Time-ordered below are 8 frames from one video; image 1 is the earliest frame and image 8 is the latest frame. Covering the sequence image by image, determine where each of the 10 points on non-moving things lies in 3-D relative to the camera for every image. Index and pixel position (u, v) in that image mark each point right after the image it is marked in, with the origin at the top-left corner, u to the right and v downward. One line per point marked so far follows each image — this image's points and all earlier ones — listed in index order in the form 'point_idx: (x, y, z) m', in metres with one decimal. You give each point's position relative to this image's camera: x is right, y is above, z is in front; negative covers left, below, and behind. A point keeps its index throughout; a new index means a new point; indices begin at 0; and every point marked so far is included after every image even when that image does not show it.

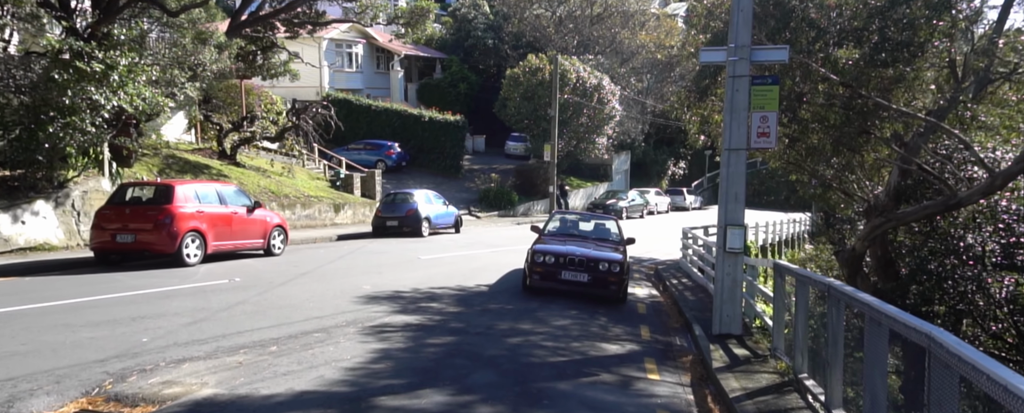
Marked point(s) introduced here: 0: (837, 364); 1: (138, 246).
0: (+2.4, -1.2, +5.9) m
1: (-6.3, -0.7, +13.5) m
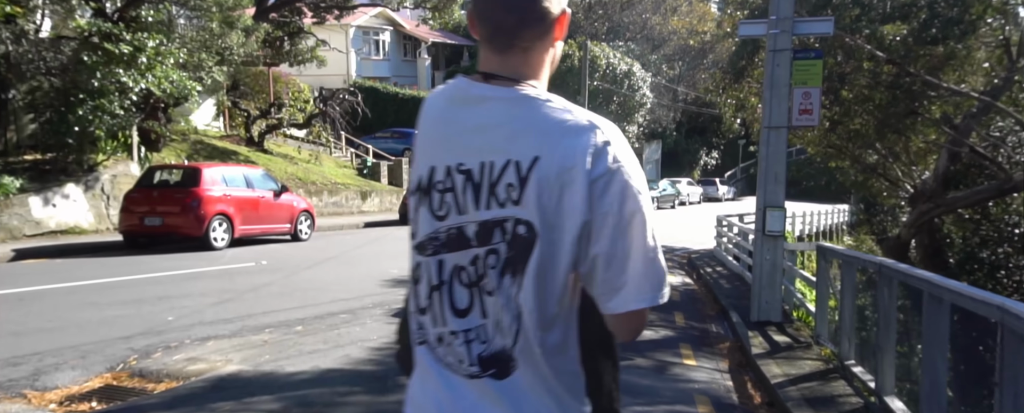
0: (+2.6, -1.0, +5.5) m
1: (-5.9, -0.4, +13.4) m
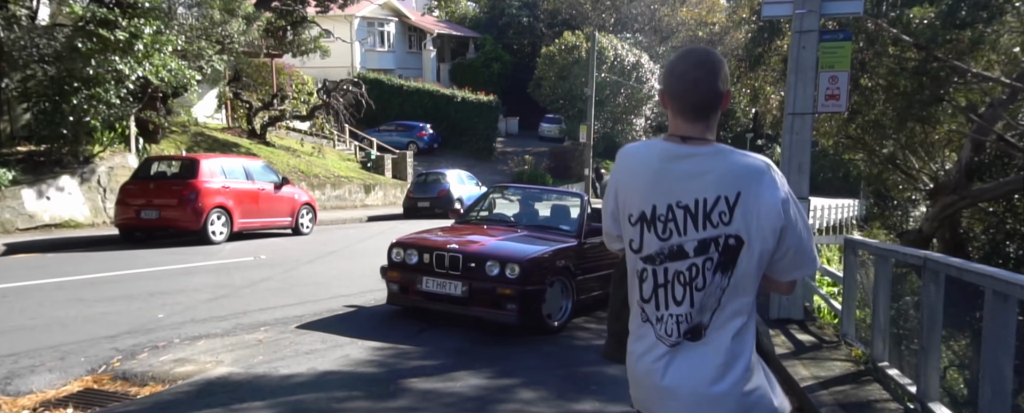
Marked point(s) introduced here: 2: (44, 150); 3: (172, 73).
0: (+2.7, -0.9, +5.1) m
1: (-5.7, -0.3, +13.1) m
2: (-8.9, +1.1, +15.2) m
3: (-6.6, +2.6, +15.5) m
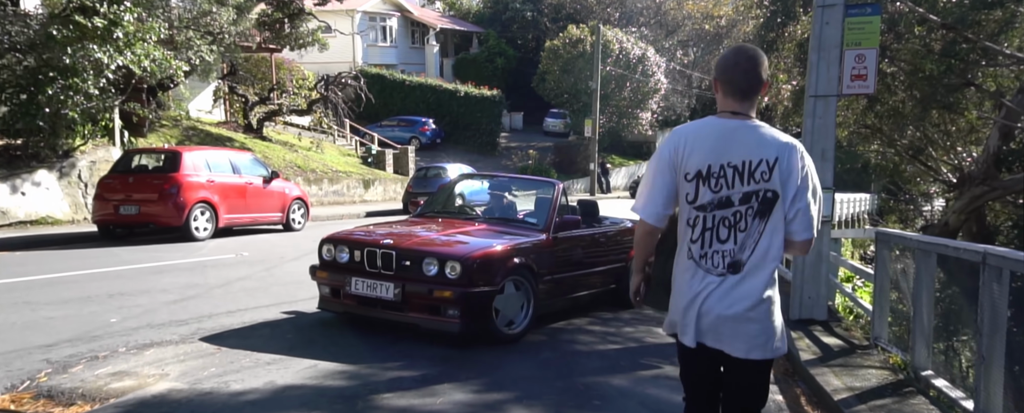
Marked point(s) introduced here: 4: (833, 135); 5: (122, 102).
0: (+2.7, -0.9, +4.3) m
1: (-5.7, -0.2, +12.3) m
2: (-8.9, +1.2, +14.5) m
3: (-6.6, +2.6, +14.8) m
4: (+3.2, +0.7, +7.8) m
5: (-7.6, +2.0, +15.6) m
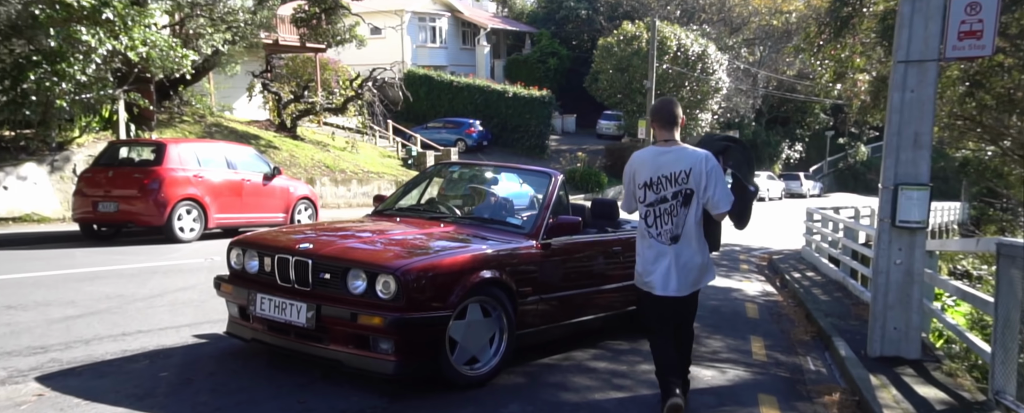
0: (+2.3, -0.8, +2.4) m
1: (-5.4, -0.1, +11.1) m
2: (-8.5, +1.2, +13.5) m
3: (-6.1, +2.7, +13.6) m
4: (+3.1, +0.7, +5.8) m
5: (-7.0, +2.1, +14.4) m
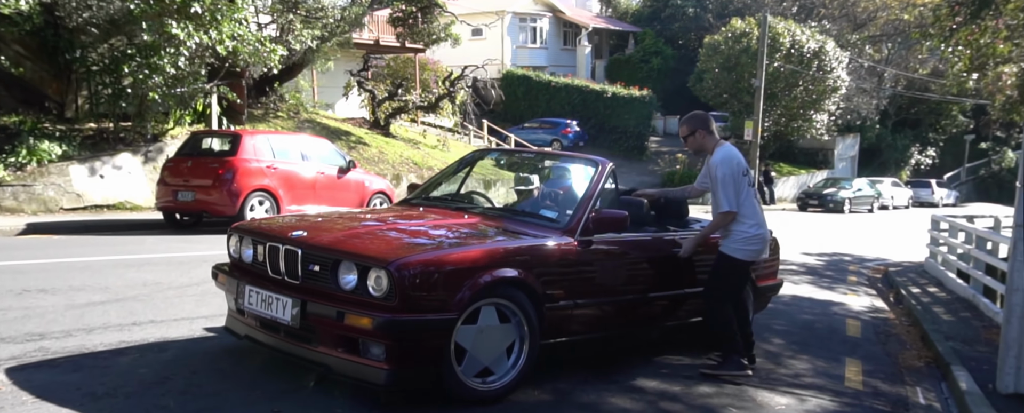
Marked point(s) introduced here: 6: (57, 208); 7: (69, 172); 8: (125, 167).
0: (+2.1, -0.8, +1.5) m
1: (-4.4, 0.0, +11.1) m
2: (-7.0, +1.4, +13.9) m
3: (-4.6, +2.8, +13.7) m
4: (+3.4, +0.7, +4.8) m
5: (-5.5, +2.2, +14.6) m
6: (-7.0, 0.0, +12.2) m
7: (-6.9, +0.5, +12.4) m
8: (-6.4, +0.7, +13.2) m
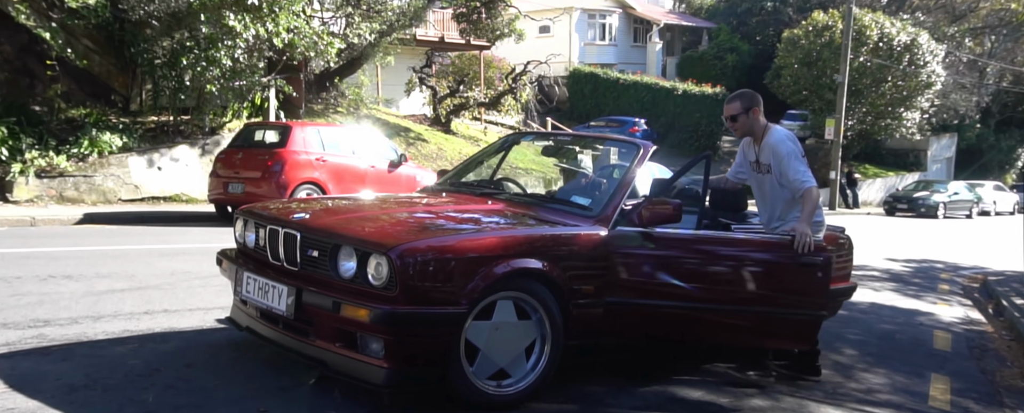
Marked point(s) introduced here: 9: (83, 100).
0: (+1.9, -0.8, +0.9) m
1: (-3.7, +0.1, +11.0) m
2: (-6.0, +1.5, +14.0) m
3: (-3.6, +2.9, +13.6) m
4: (+3.5, +0.7, +4.0) m
5: (-4.4, +2.3, +14.6) m
6: (-6.2, +0.1, +12.4) m
7: (-6.0, +0.7, +12.5) m
8: (-5.5, +0.8, +13.3) m
9: (-7.8, +1.9, +14.5) m
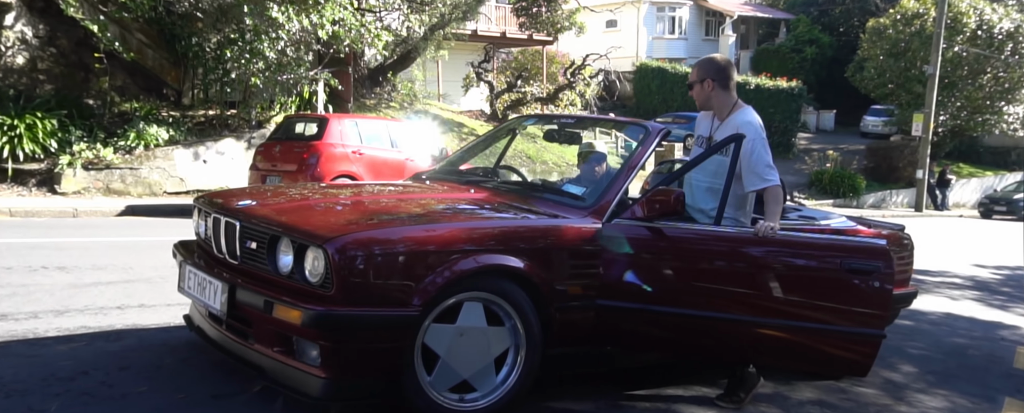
0: (+1.6, -0.7, +0.2) m
1: (-3.1, +0.2, +10.8) m
2: (-5.2, +1.6, +14.0) m
3: (-2.8, +3.0, +13.4) m
4: (+3.4, +0.7, +3.2) m
5: (-3.5, +2.4, +14.5) m
6: (-5.5, +0.2, +12.4) m
7: (-5.3, +0.8, +12.5) m
8: (-4.7, +0.9, +13.2) m
9: (-6.9, +2.1, +14.6) m
